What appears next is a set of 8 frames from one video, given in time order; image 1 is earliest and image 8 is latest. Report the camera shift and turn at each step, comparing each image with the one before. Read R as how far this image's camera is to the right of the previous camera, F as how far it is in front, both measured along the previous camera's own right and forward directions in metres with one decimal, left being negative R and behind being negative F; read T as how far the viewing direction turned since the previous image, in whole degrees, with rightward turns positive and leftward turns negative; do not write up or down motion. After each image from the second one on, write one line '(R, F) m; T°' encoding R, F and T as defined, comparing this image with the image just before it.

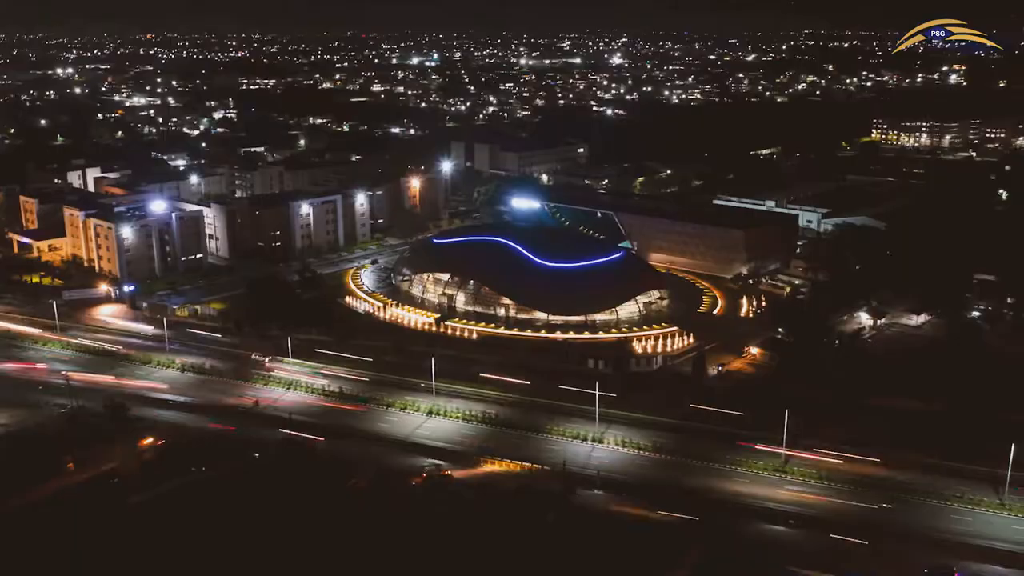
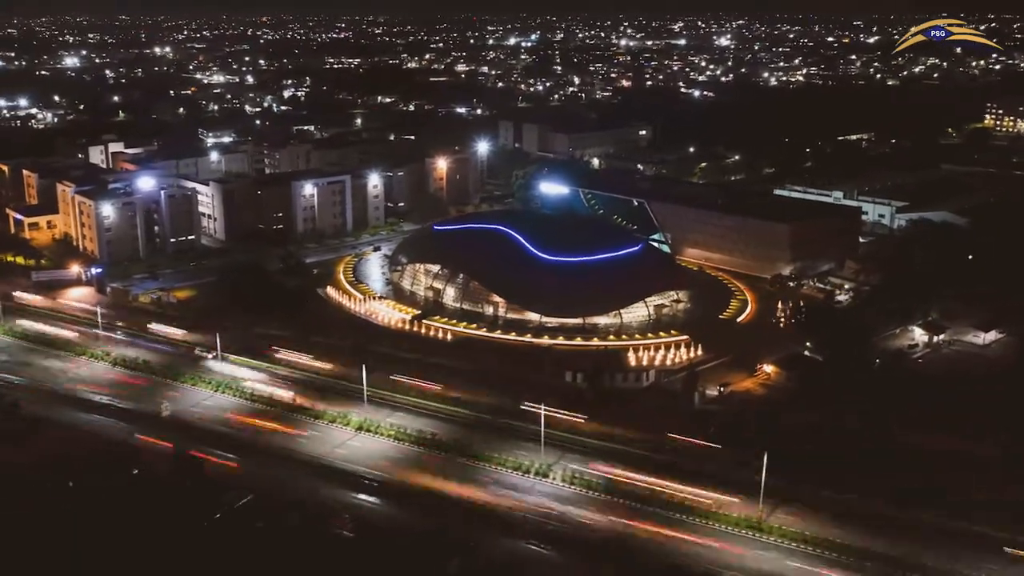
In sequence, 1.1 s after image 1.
(+4.2, +4.9) m; -7°
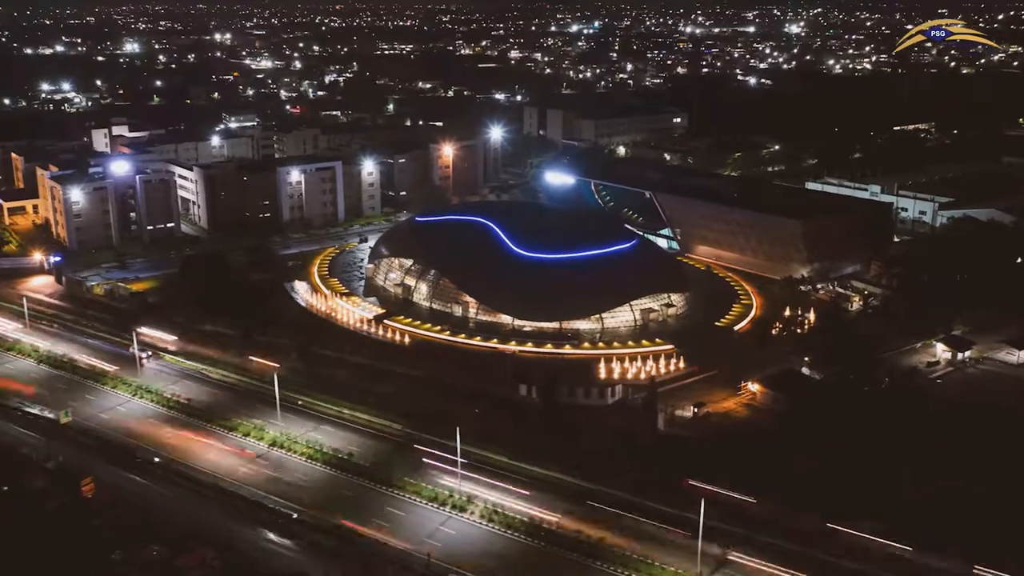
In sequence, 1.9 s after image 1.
(+3.1, +3.3) m; -4°
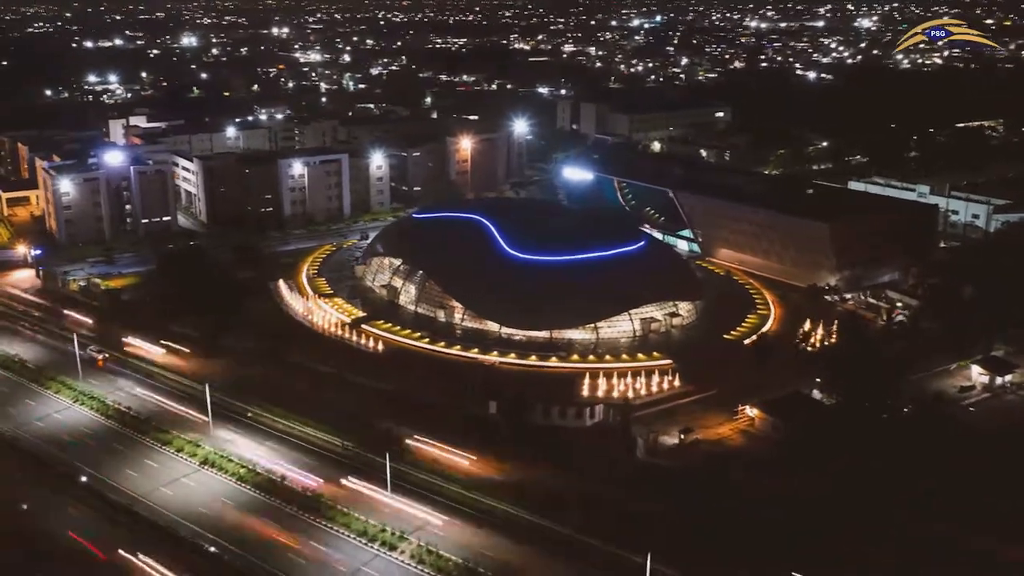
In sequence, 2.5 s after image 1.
(+2.1, +2.6) m; -4°
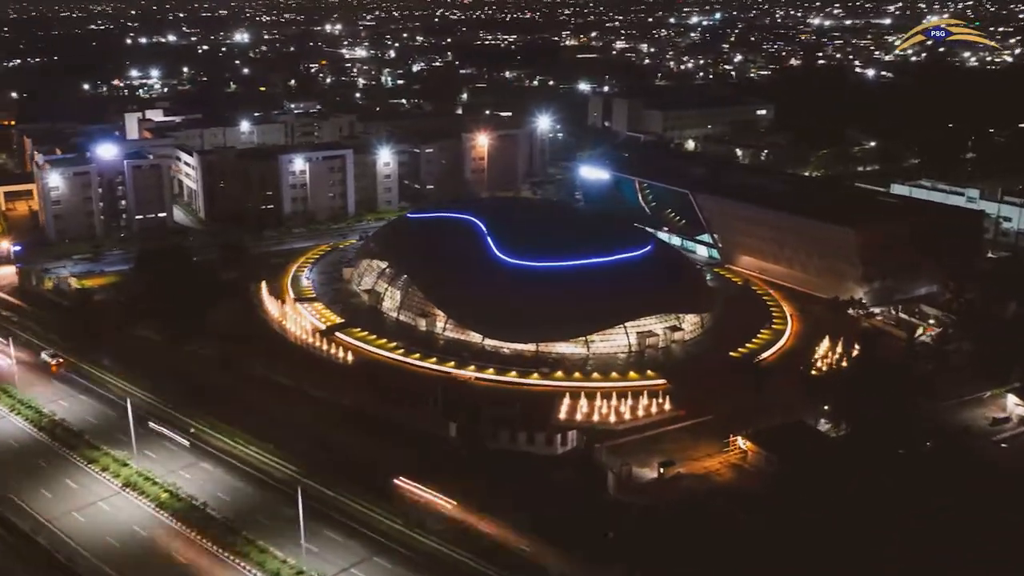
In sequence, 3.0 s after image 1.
(+1.9, +2.4) m; -4°
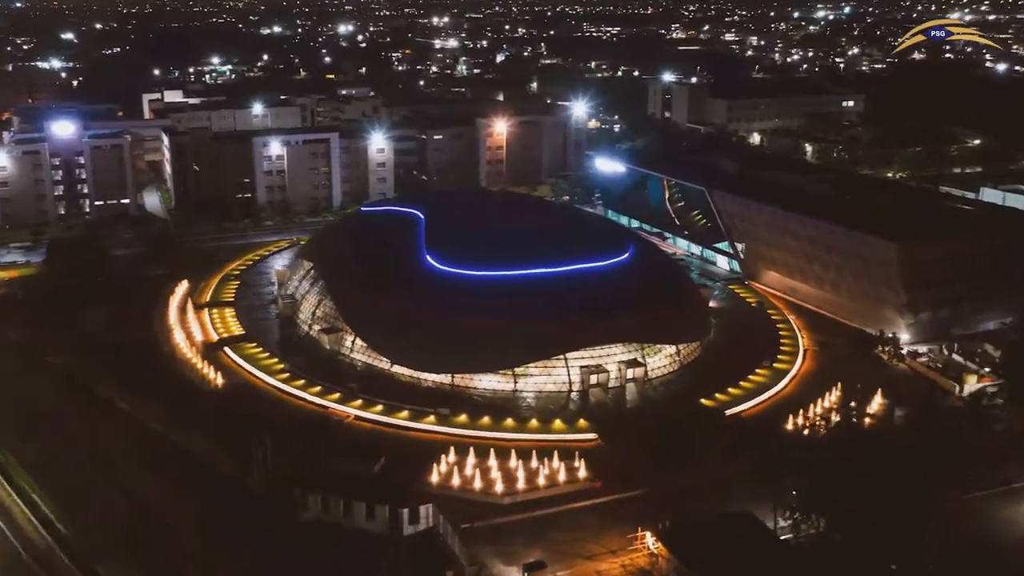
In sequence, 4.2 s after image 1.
(+4.0, +5.5) m; -7°
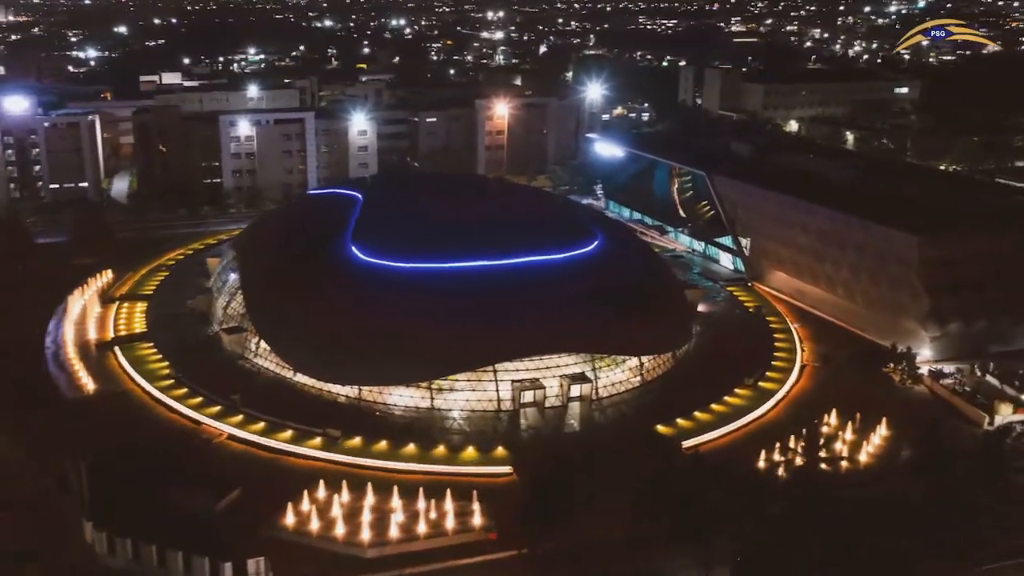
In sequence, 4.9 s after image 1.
(+2.2, +3.4) m; -4°
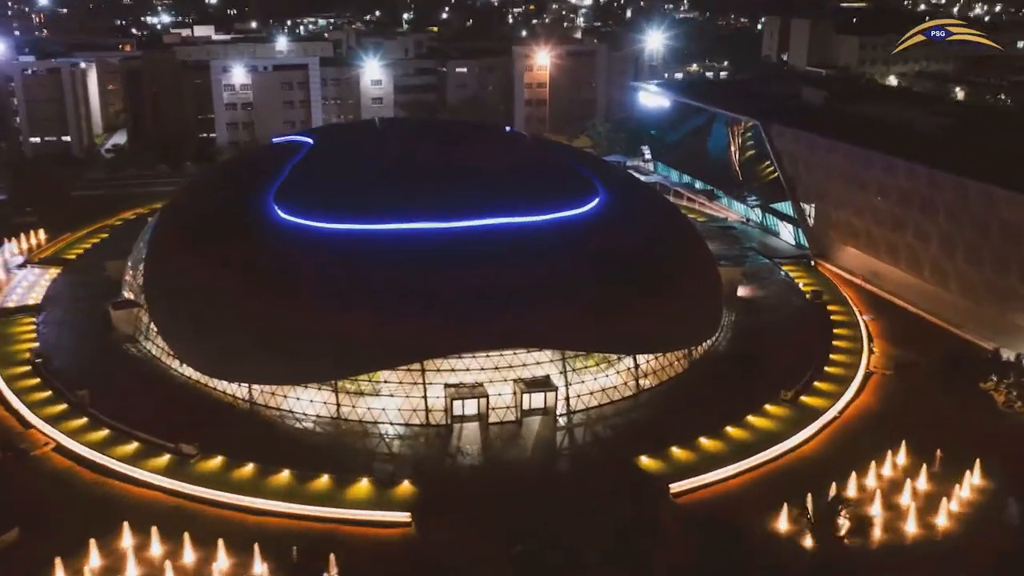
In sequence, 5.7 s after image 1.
(+1.8, +4.3) m; -6°
